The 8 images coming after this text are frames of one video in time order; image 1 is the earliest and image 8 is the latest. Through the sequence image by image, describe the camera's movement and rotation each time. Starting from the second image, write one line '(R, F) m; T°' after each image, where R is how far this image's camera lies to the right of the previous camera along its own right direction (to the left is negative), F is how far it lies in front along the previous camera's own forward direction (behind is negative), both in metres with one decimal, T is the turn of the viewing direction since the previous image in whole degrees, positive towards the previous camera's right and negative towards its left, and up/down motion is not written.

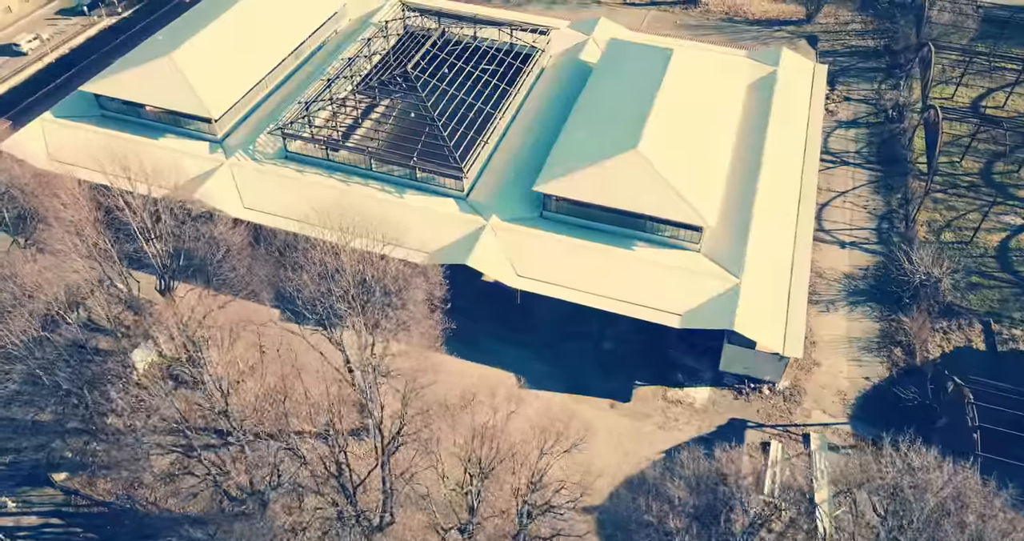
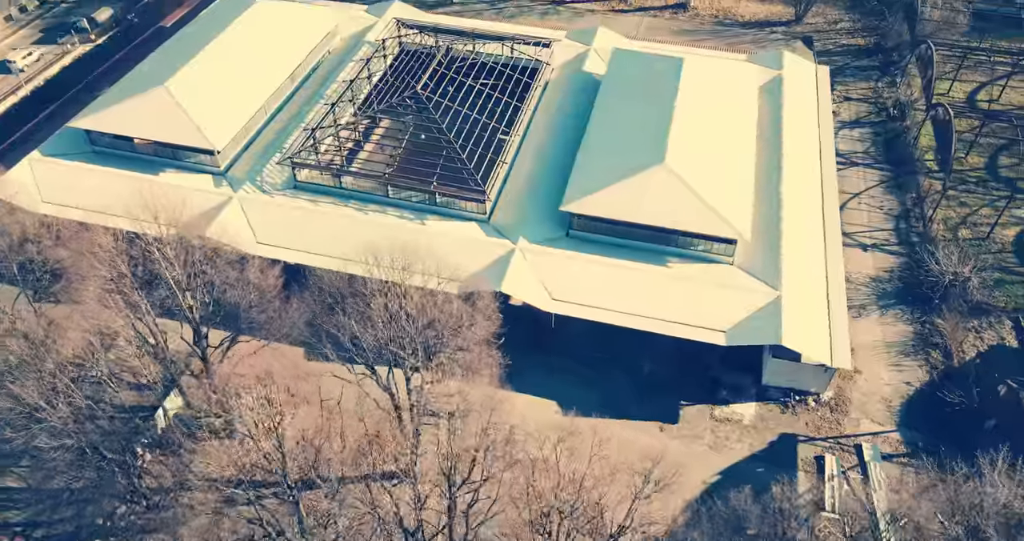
(-4.1, +1.4) m; +3°
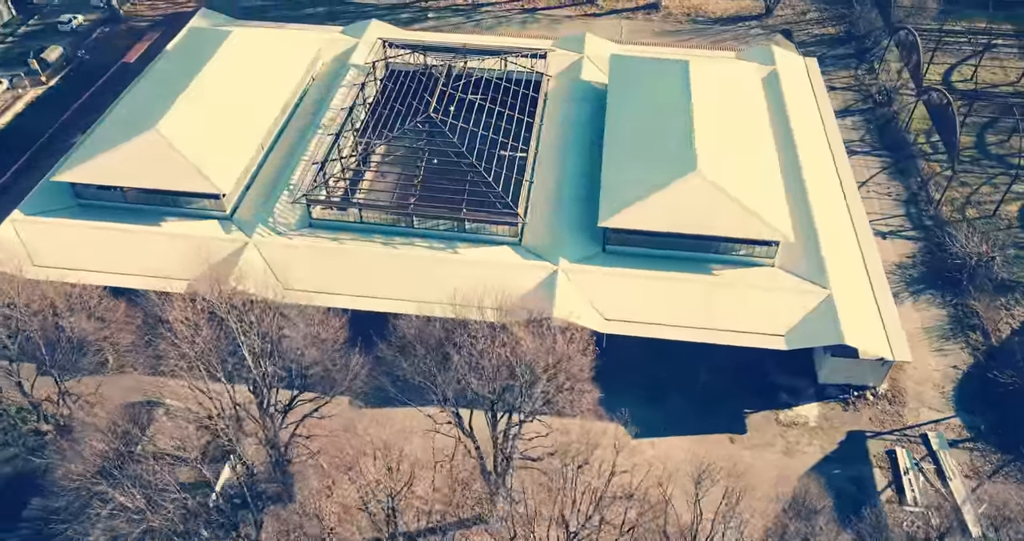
(-6.3, +1.7) m; +5°
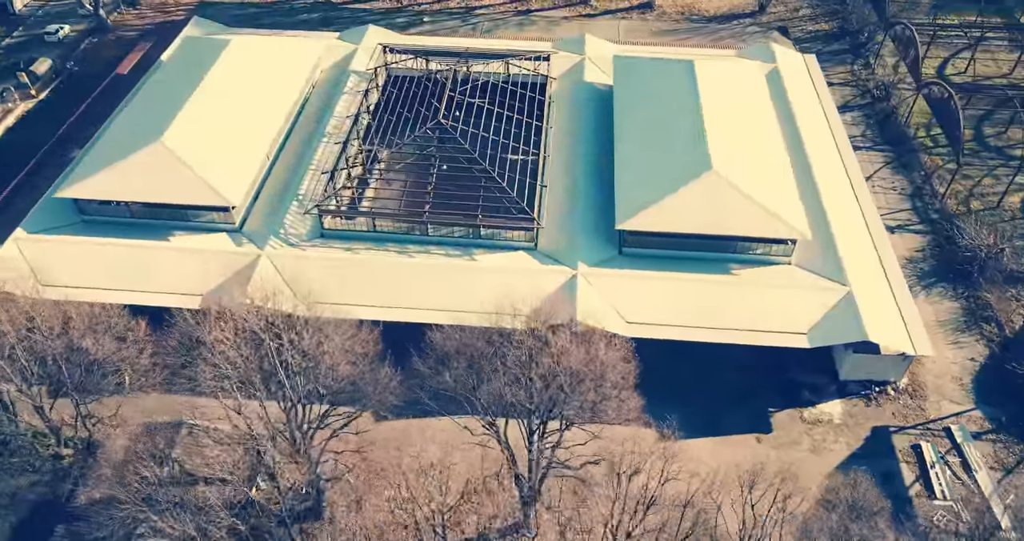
(-2.3, +0.4) m; +2°
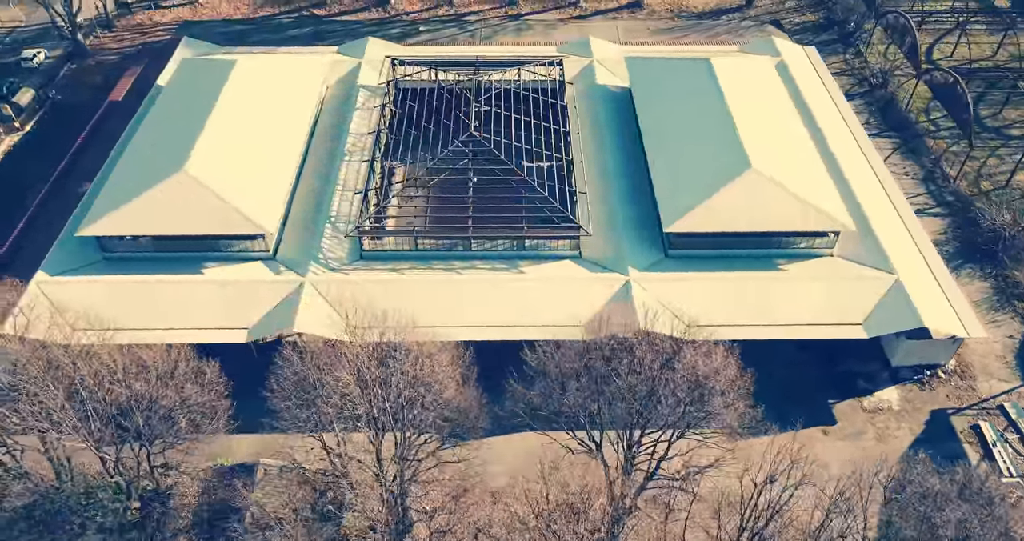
(-5.7, +0.7) m; +4°
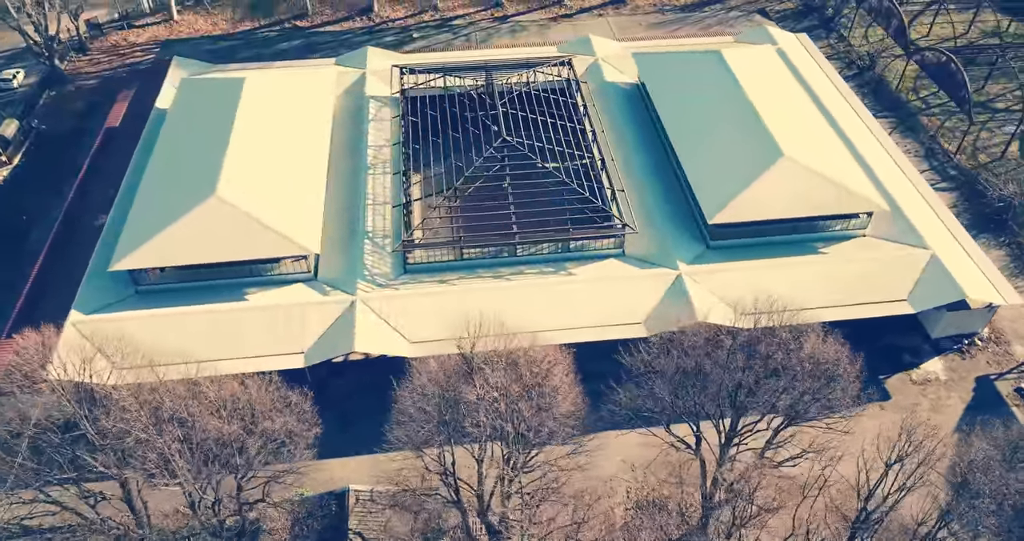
(-6.1, +0.4) m; +4°
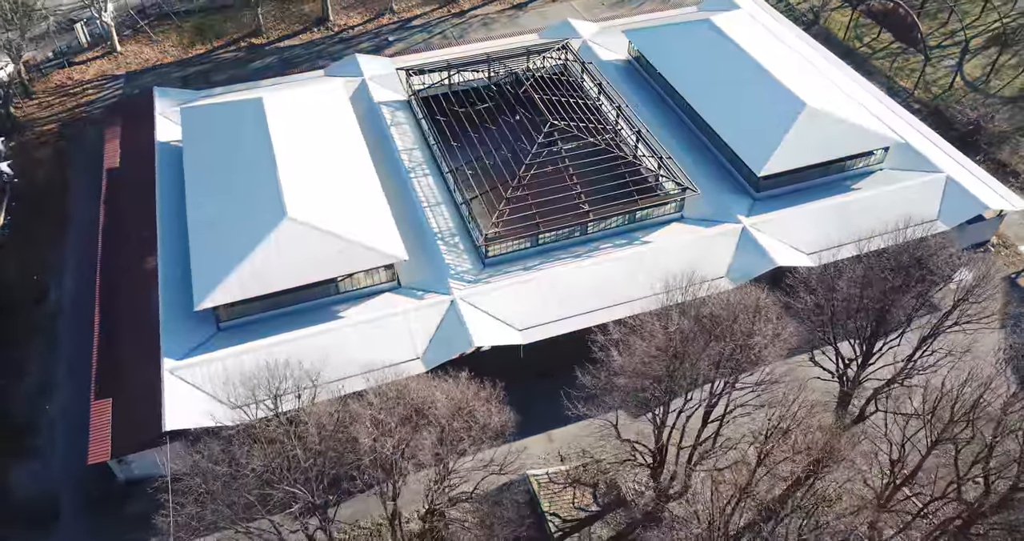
(-12.0, -0.2) m; +9°
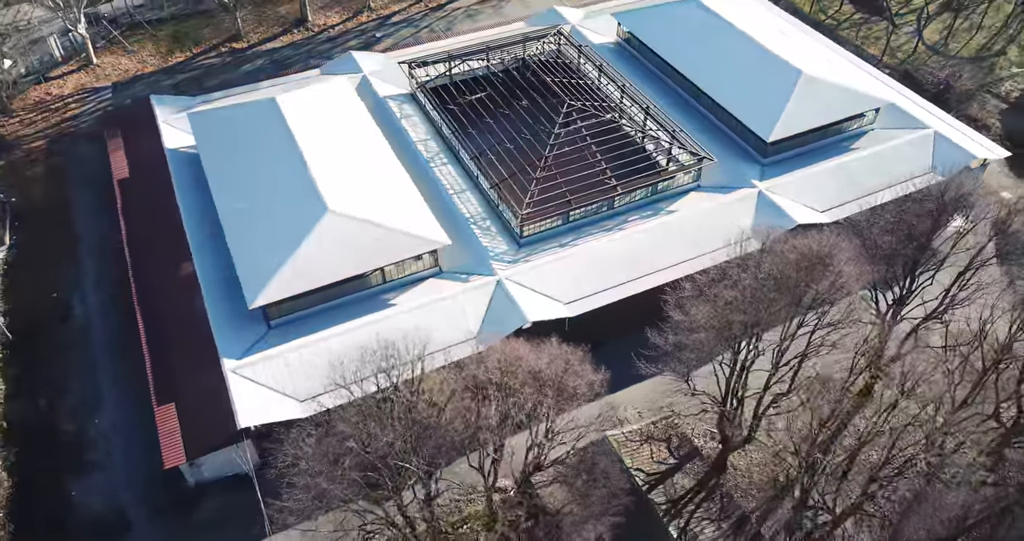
(-5.9, -1.0) m; +5°
